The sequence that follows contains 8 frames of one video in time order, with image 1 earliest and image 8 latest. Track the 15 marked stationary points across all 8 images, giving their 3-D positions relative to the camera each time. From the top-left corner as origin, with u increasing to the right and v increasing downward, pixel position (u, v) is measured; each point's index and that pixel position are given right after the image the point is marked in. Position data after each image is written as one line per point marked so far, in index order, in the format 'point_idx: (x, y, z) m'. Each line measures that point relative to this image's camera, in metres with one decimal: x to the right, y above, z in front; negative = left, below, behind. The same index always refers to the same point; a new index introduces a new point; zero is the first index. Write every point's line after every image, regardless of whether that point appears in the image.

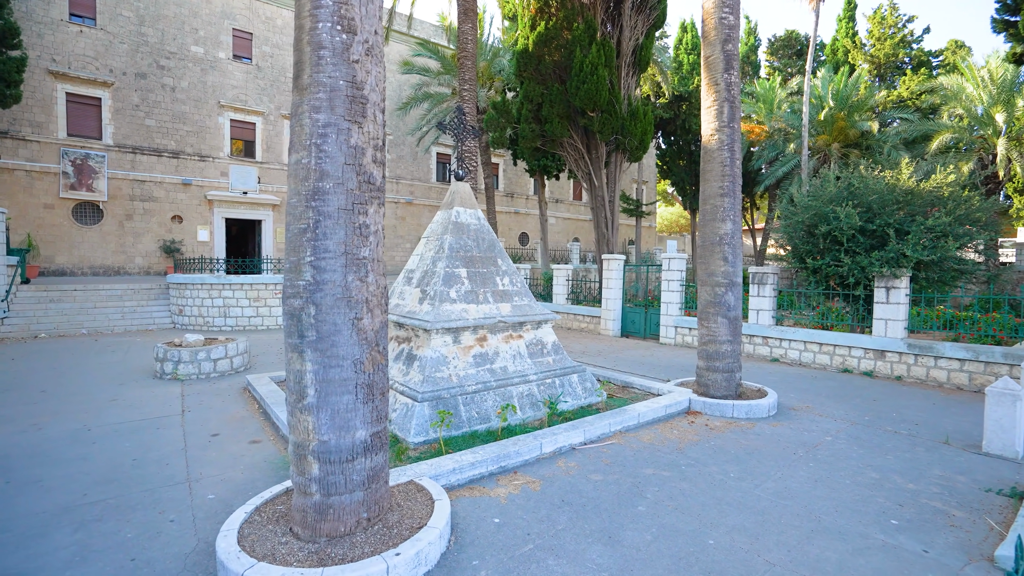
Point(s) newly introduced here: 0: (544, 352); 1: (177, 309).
0: (+0.4, -0.8, +5.9) m
1: (-8.5, -0.5, +12.6) m
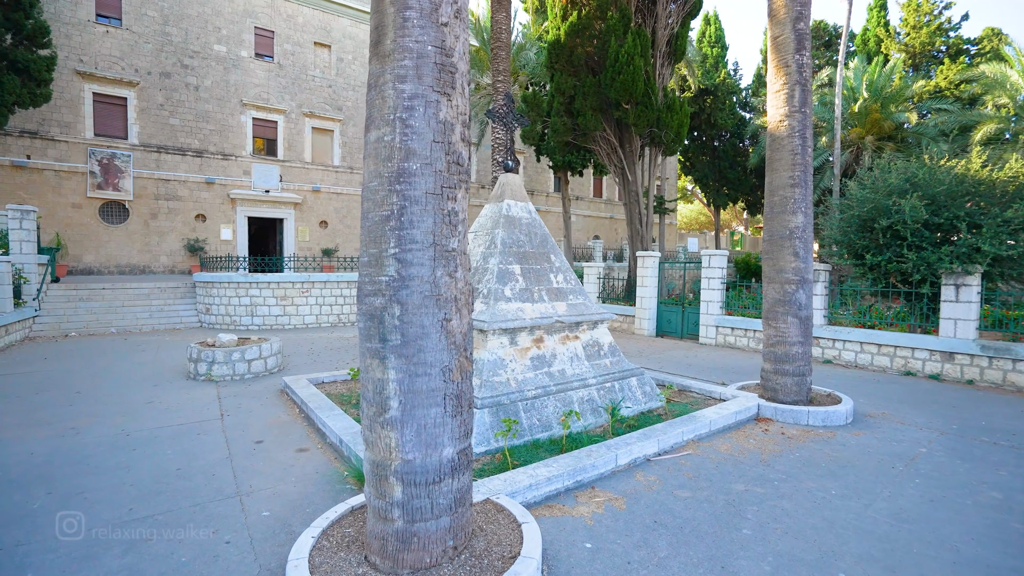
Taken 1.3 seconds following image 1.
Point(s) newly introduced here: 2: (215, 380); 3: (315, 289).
0: (+1.0, -0.7, +5.5) m
1: (-7.7, -0.5, +12.5) m
2: (-4.1, -1.3, +6.7) m
3: (-4.9, 0.0, +12.3) m
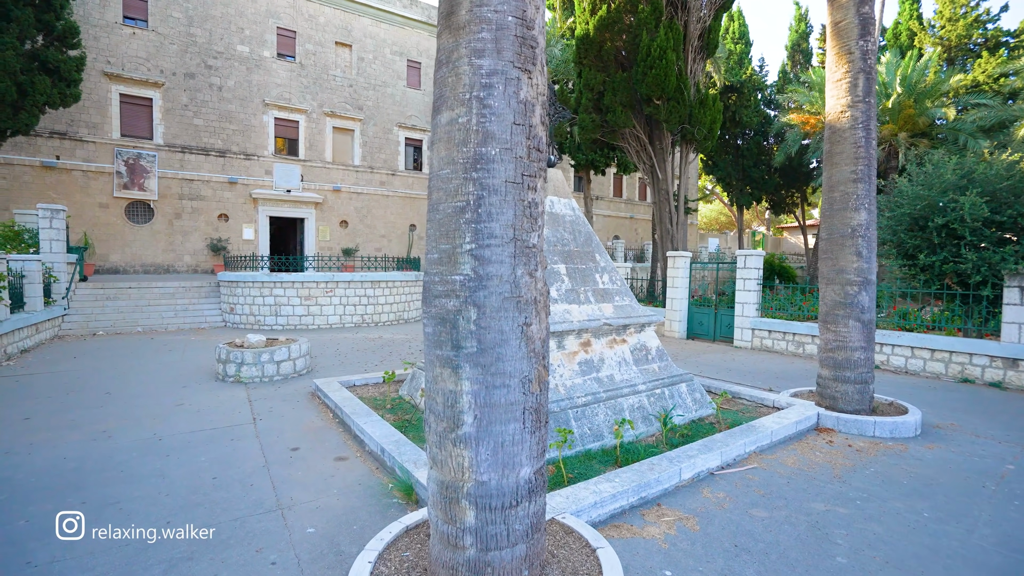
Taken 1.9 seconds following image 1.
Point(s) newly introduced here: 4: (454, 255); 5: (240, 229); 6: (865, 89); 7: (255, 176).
0: (+1.4, -0.7, +5.3) m
1: (-7.1, -0.5, +12.4) m
2: (-3.6, -1.3, +6.6) m
3: (-4.2, 0.0, +12.2) m
4: (-0.2, +0.1, +2.0) m
5: (-10.4, +2.2, +18.9) m
6: (+3.7, +2.1, +5.2) m
7: (-9.8, +4.3, +19.1) m
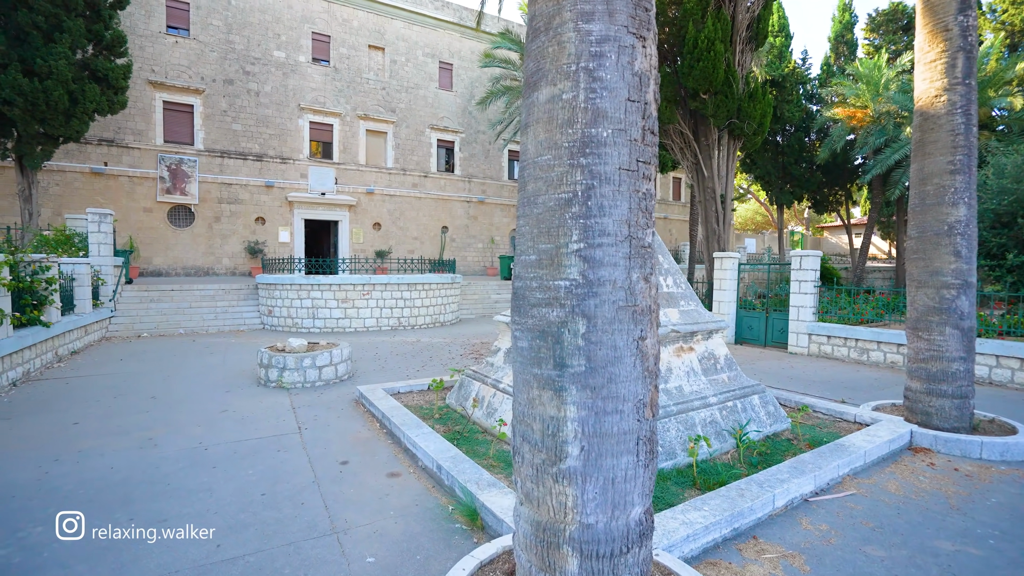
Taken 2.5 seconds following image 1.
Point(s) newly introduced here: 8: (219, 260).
0: (+2.0, -0.8, +4.8) m
1: (-6.1, -0.5, +12.4) m
2: (-2.9, -1.3, +6.4) m
3: (-3.3, -0.1, +12.1) m
4: (+0.2, +0.1, +1.7) m
5: (-9.0, +2.2, +19.1) m
6: (+4.2, +2.0, +4.6) m
7: (-8.5, +4.2, +19.3) m
8: (-10.7, +1.0, +18.1) m
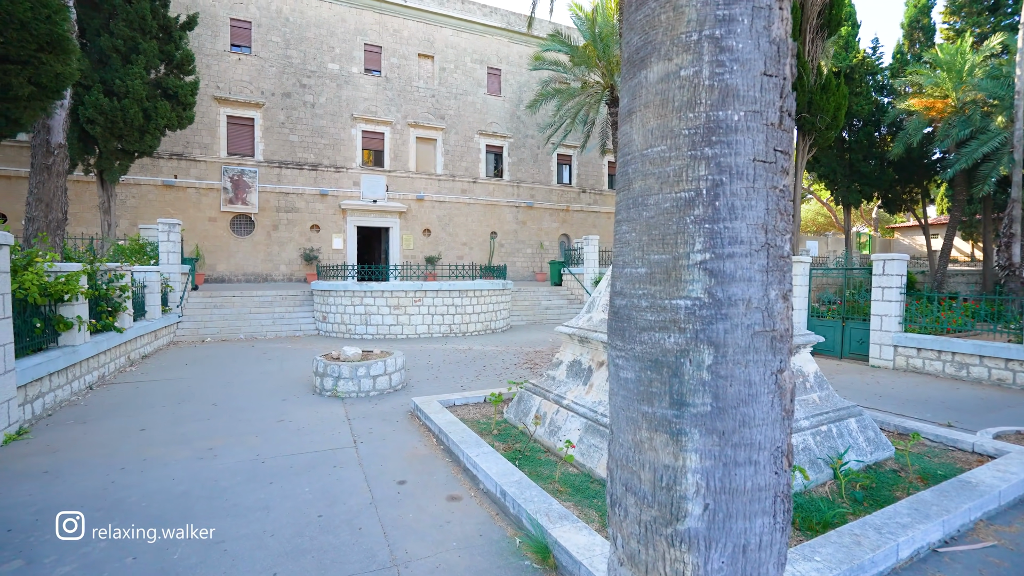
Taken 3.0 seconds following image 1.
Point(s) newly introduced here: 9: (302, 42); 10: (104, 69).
0: (+2.6, -0.9, +4.3) m
1: (-4.8, -0.7, +12.6) m
2: (-2.2, -1.4, +6.4) m
3: (-2.0, -0.2, +12.0) m
4: (+0.5, +0.1, +1.4) m
5: (-7.1, +1.9, +19.6) m
6: (+4.8, +2.0, +4.0) m
7: (-6.6, +4.0, +19.7) m
8: (-8.8, +0.8, +18.7) m
9: (-8.1, +9.5, +19.1) m
10: (-11.0, +5.9, +13.4) m
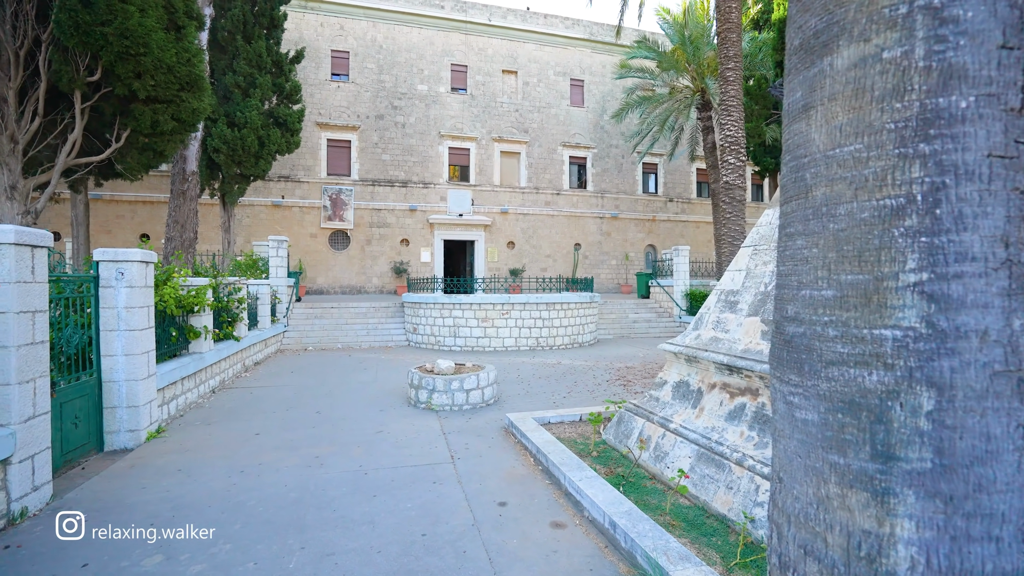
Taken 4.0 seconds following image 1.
0: (+3.4, -1.0, +3.7) m
1: (-2.6, -1.0, +13.1) m
2: (-1.0, -1.6, +6.4) m
3: (0.0, -0.5, +12.0) m
4: (+0.8, 0.0, +1.1) m
5: (-3.8, +1.5, +20.3) m
6: (+5.5, +1.8, +3.0) m
7: (-3.2, +3.5, +20.4) m
8: (-5.6, +0.3, +19.7) m
9: (-4.7, +9.0, +20.2) m
10: (-8.5, +5.5, +14.9) m
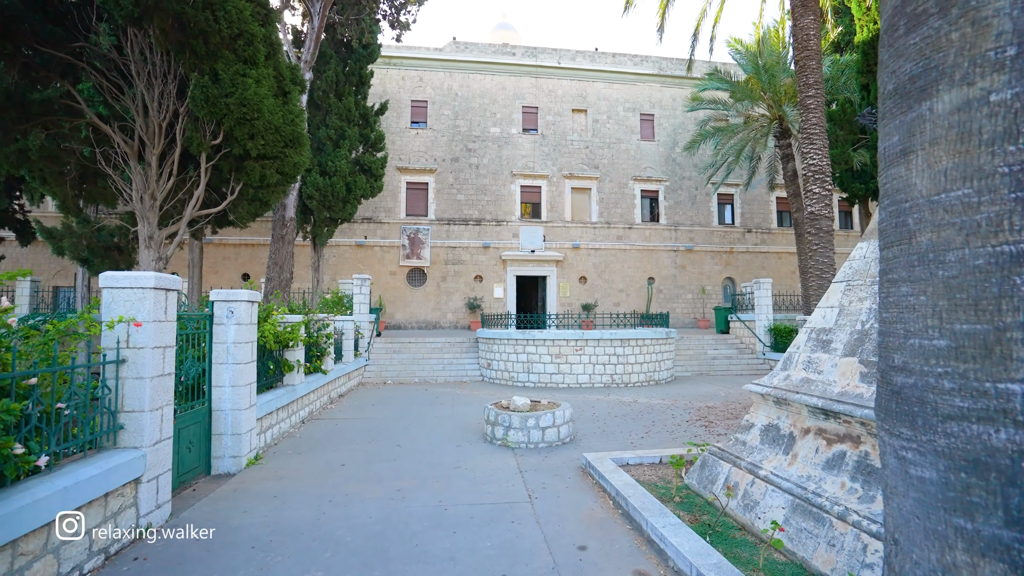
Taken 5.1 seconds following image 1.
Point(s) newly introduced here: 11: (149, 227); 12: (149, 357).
0: (+3.9, -1.2, +3.2) m
1: (-0.7, -2.0, +13.3) m
2: (0.0, -2.1, +6.5) m
3: (+1.8, -1.4, +11.9) m
4: (+1.1, -0.1, +1.1) m
5: (-0.9, 0.0, +20.8) m
6: (+5.9, +1.6, +2.4) m
7: (-0.3, +2.0, +20.9) m
8: (-2.7, -1.1, +20.3) m
9: (-1.8, +7.5, +21.3) m
10: (-6.3, +4.4, +16.4) m
11: (-6.3, +1.1, +8.6) m
12: (-2.8, -0.5, +3.8) m
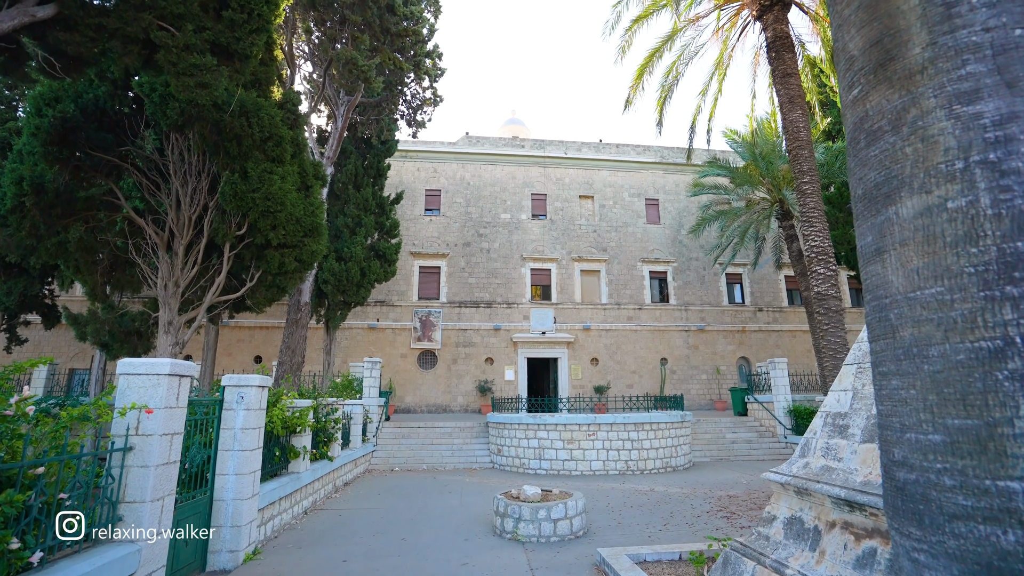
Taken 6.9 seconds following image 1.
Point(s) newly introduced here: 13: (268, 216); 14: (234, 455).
0: (+4.0, -1.7, +2.9) m
1: (-0.4, -4.1, +12.9) m
2: (+0.1, -3.1, +6.1) m
3: (+2.0, -3.3, +11.5) m
4: (+1.1, -0.3, +1.1) m
5: (-0.4, -3.4, +20.6) m
6: (+6.0, +1.2, +2.6) m
7: (+0.2, -1.4, +21.1) m
8: (-2.3, -4.4, +20.0) m
9: (-1.4, +4.0, +22.3) m
10: (-6.0, +1.6, +17.1) m
11: (-6.1, -0.4, +8.9) m
12: (-2.7, -1.2, +3.8) m
13: (-4.3, +1.3, +8.8) m
14: (-3.1, -1.8, +5.5) m
